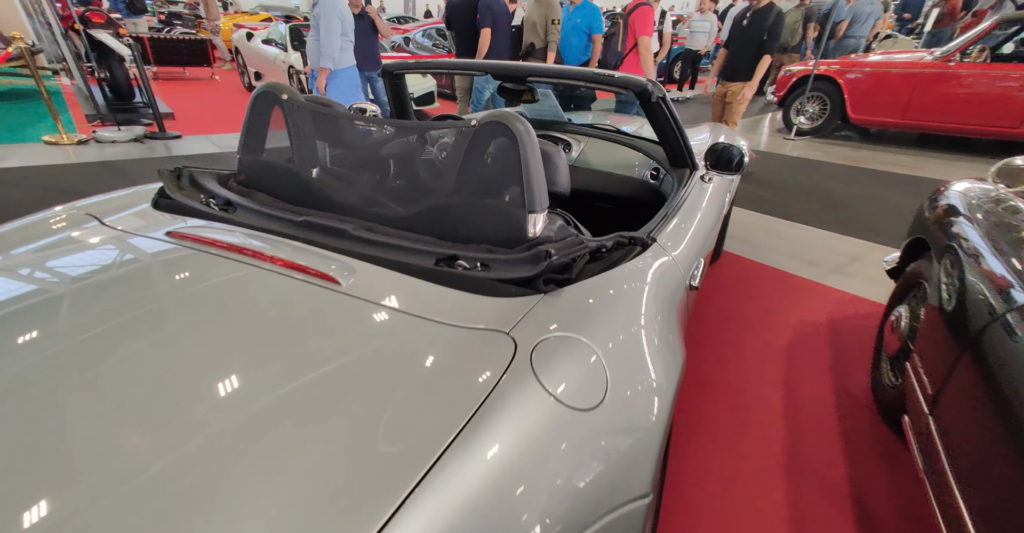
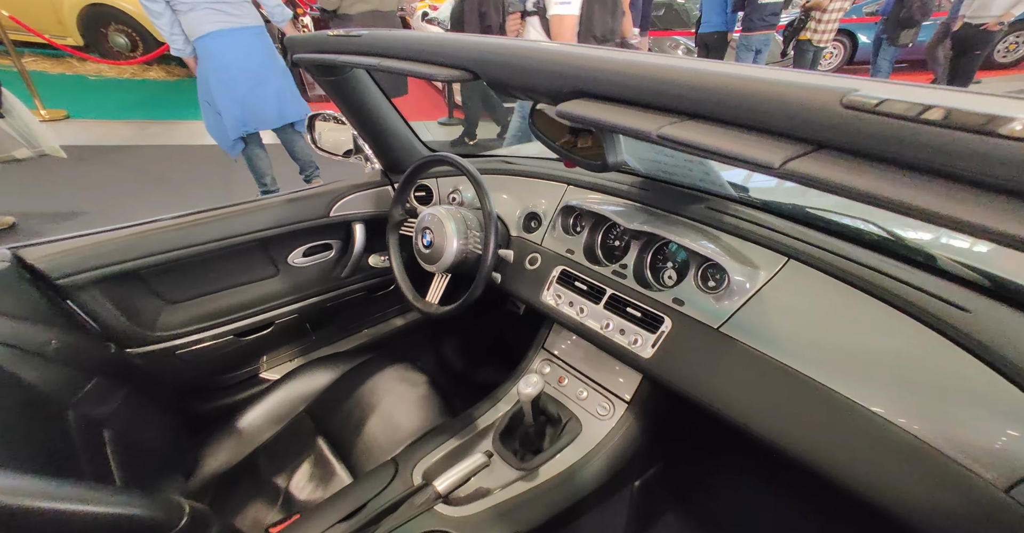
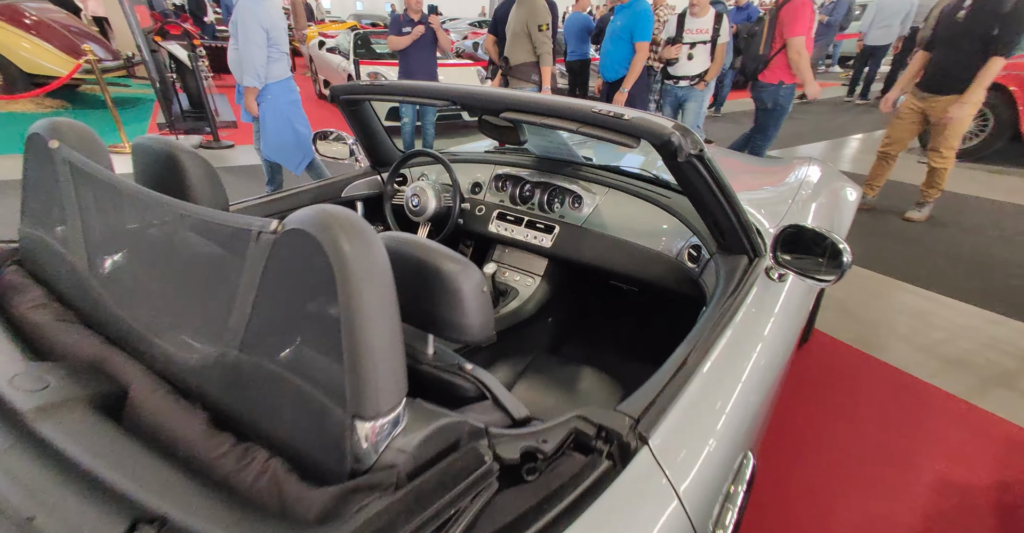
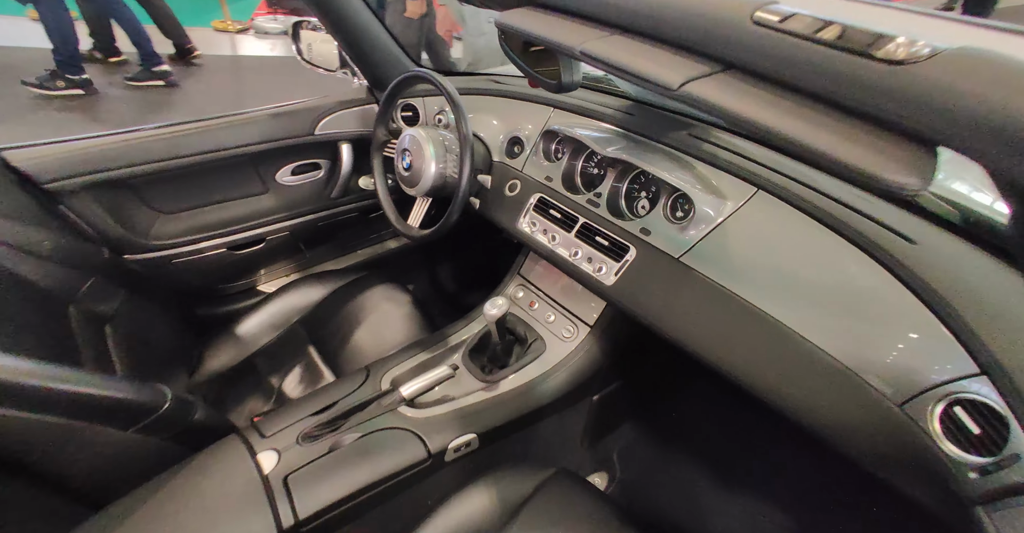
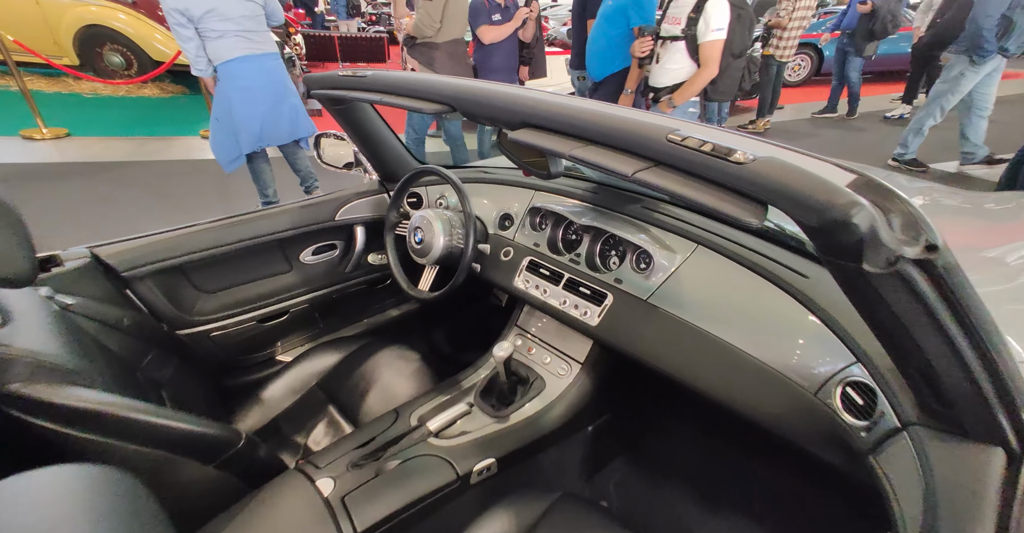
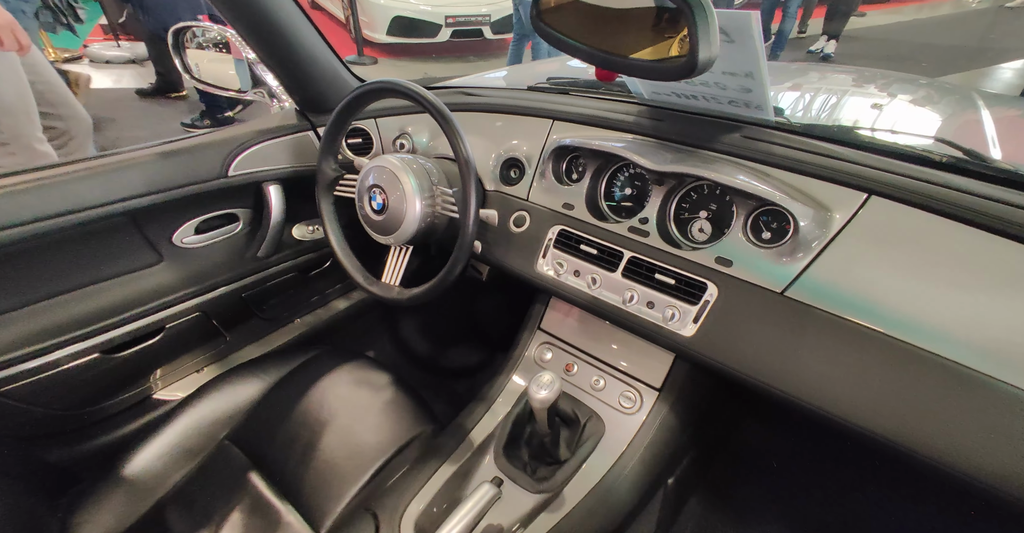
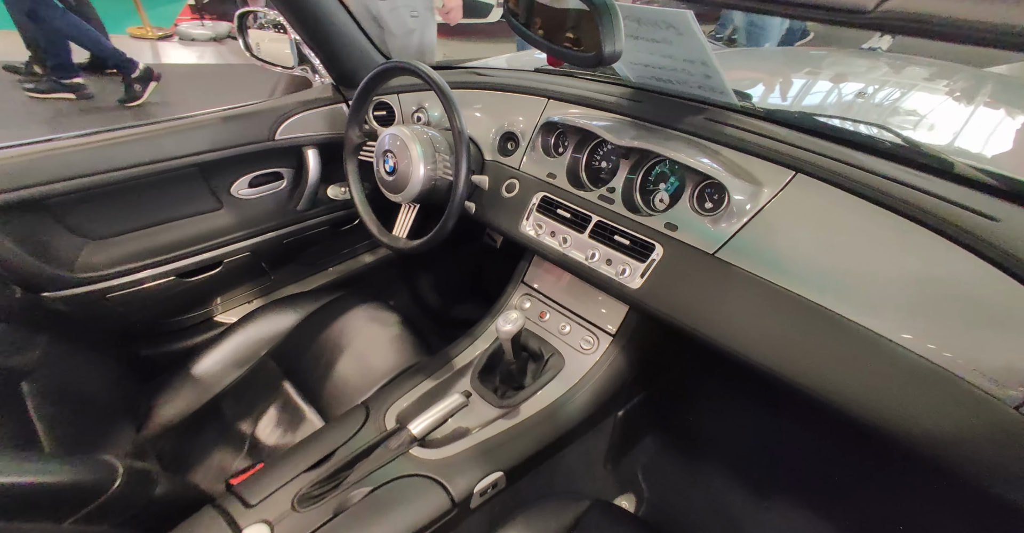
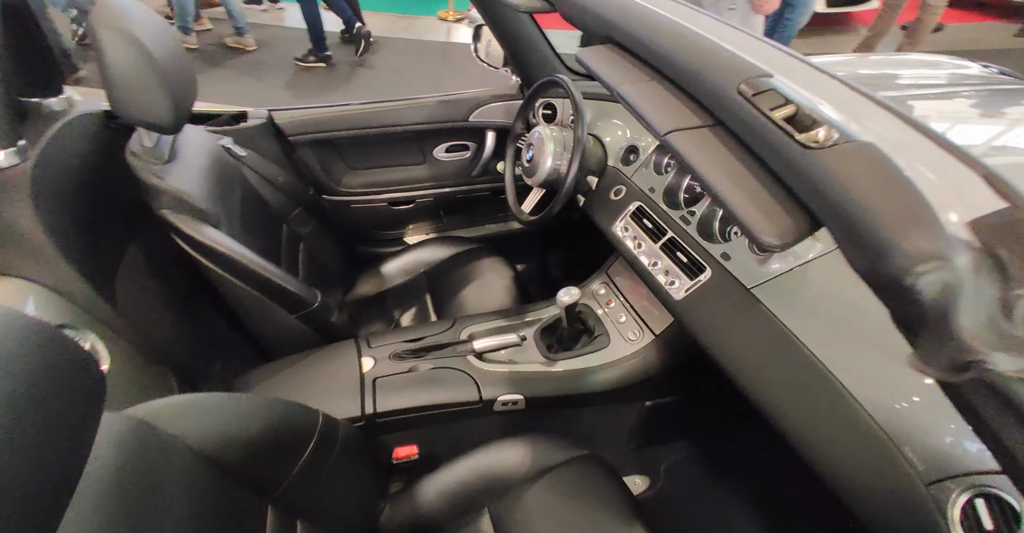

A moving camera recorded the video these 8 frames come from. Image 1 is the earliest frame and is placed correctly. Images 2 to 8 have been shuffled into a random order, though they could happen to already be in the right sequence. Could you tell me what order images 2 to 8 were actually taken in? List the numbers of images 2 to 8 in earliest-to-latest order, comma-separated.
3, 5, 2, 6, 7, 4, 8
